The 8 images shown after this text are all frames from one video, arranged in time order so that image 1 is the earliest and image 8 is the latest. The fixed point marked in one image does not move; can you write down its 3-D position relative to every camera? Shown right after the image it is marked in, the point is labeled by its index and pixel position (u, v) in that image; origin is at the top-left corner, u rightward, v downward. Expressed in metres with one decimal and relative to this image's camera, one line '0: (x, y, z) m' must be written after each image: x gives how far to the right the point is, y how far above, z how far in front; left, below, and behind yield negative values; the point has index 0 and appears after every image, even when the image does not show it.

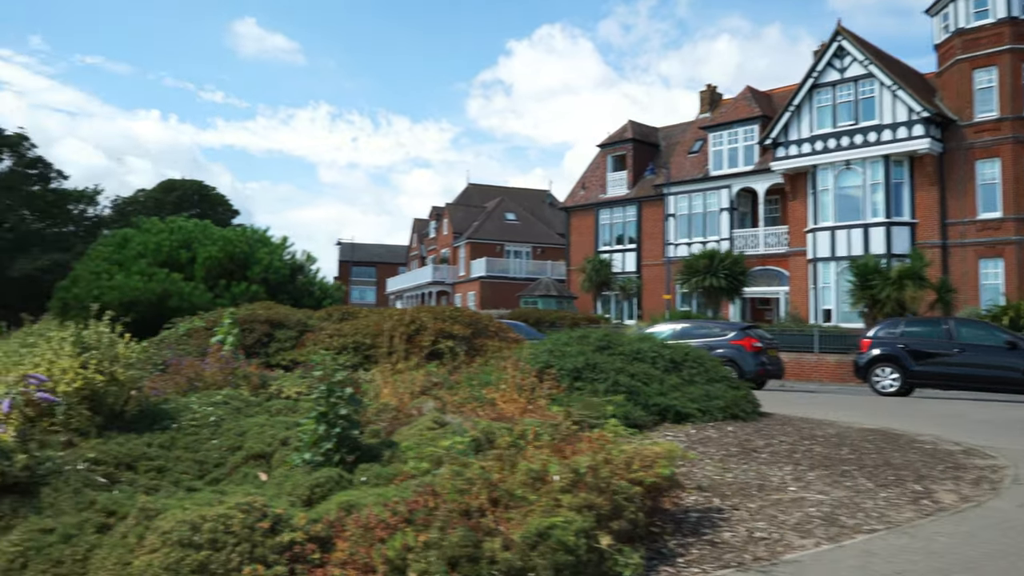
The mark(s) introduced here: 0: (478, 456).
0: (-0.2, -1.1, +5.7) m
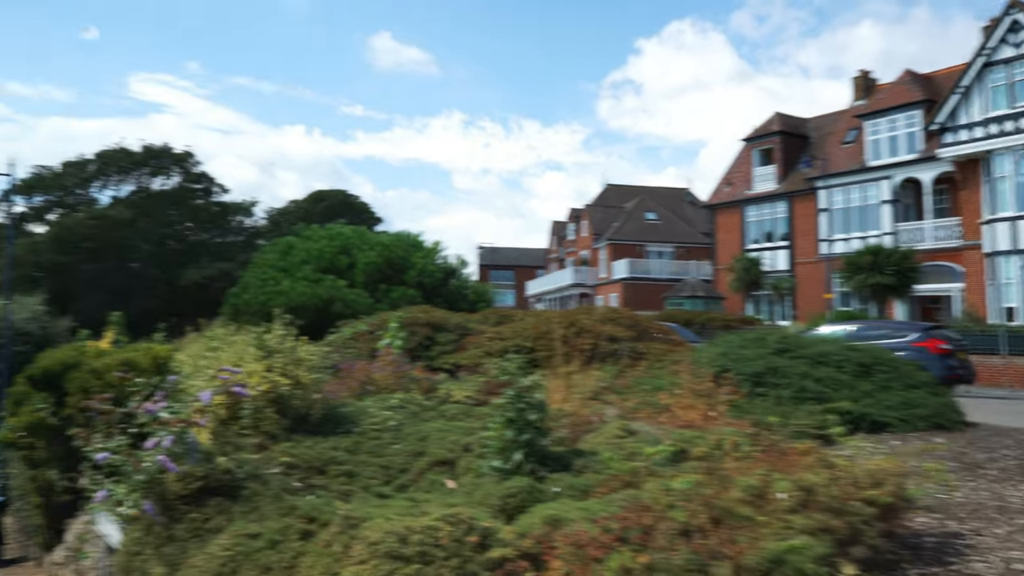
0: (+1.1, -1.1, +5.3) m
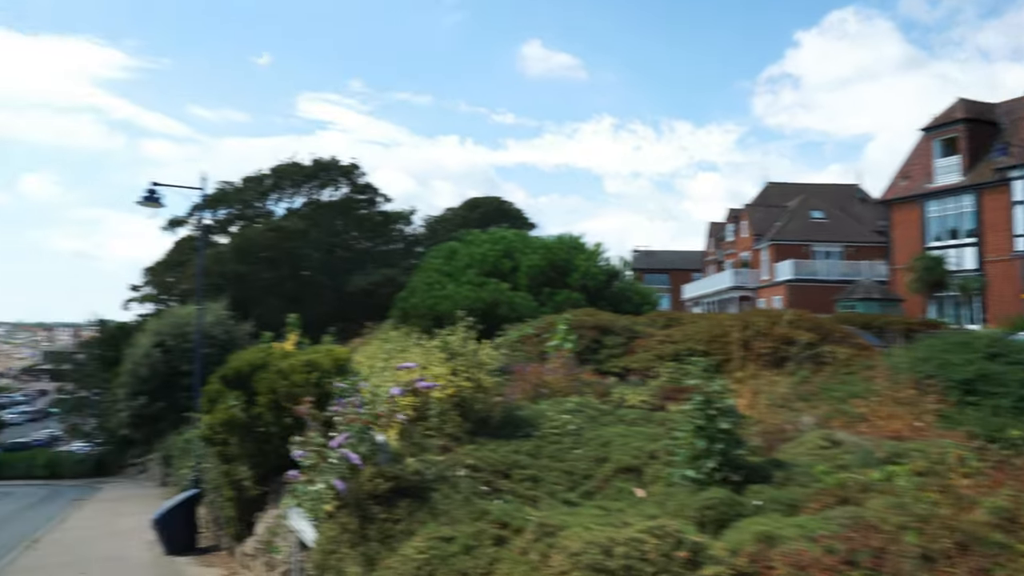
0: (+2.2, -1.1, +4.8) m
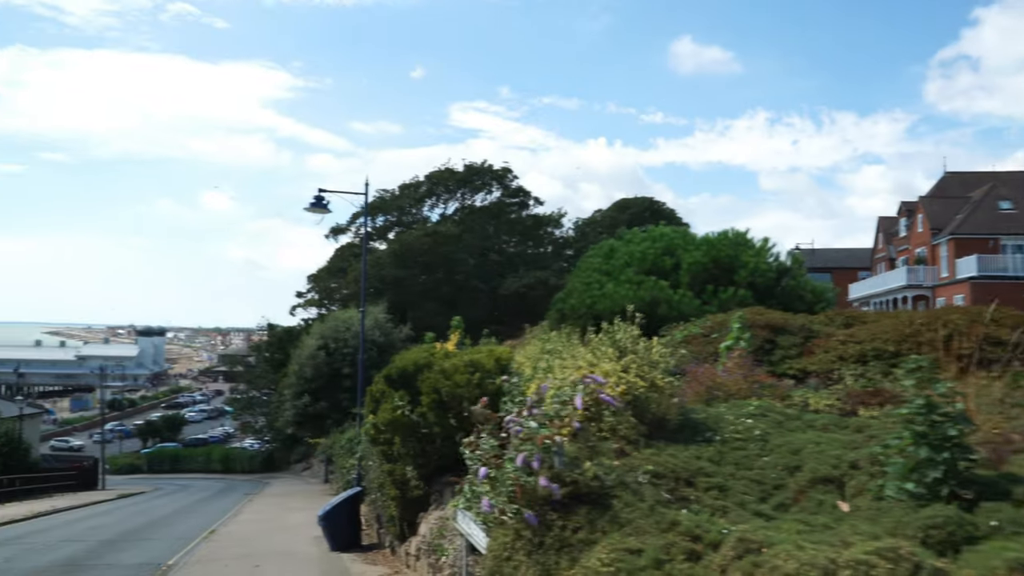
0: (+3.1, -1.0, +3.9) m
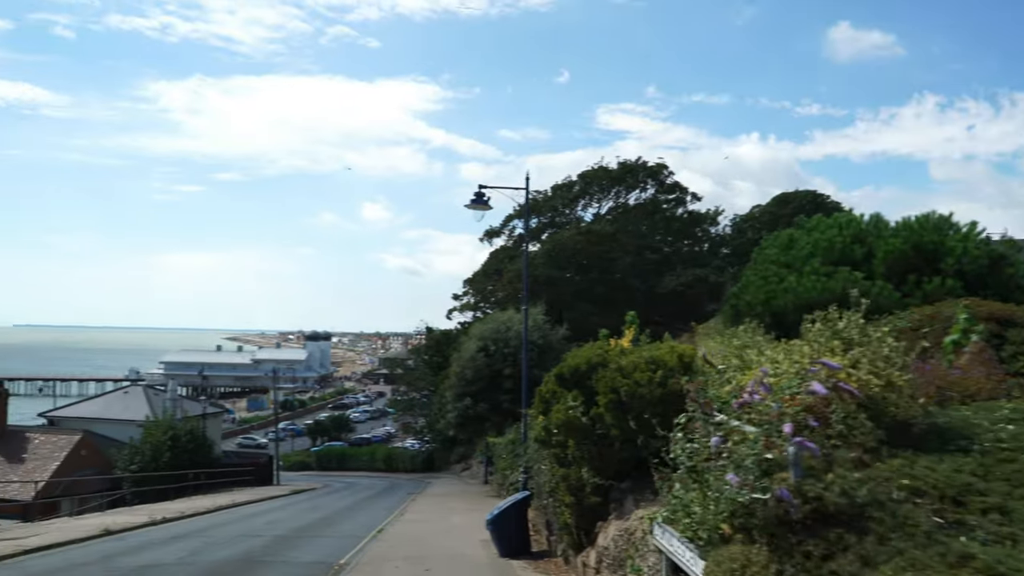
0: (+4.0, -0.8, +2.6) m
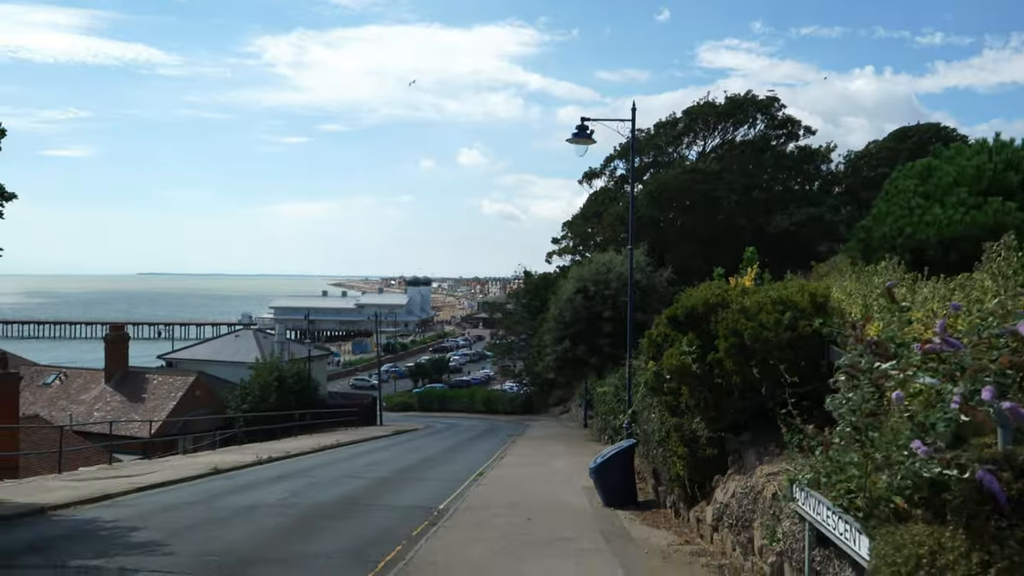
0: (+4.3, -0.6, +1.3) m
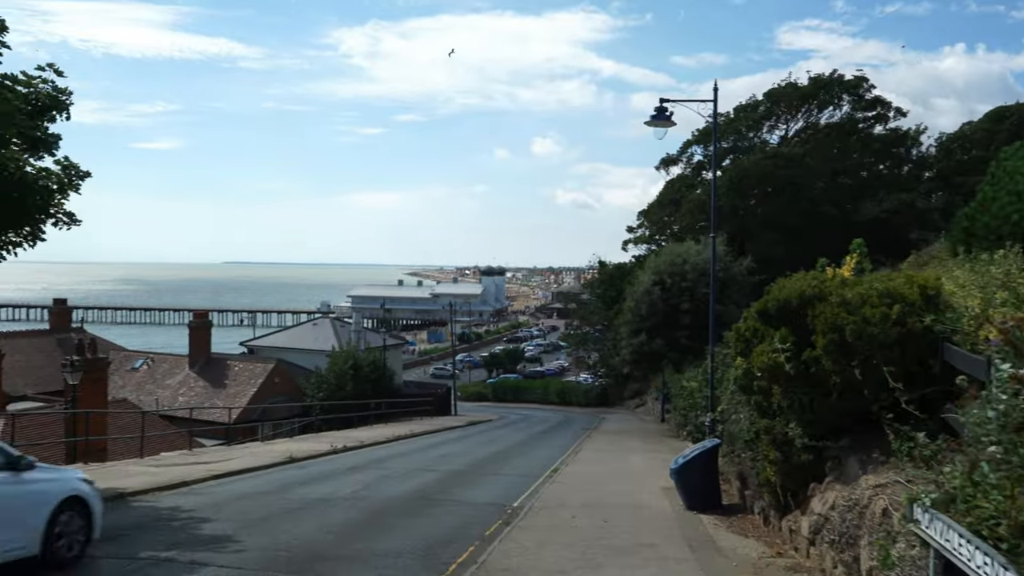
0: (+4.4, -0.6, +0.4) m
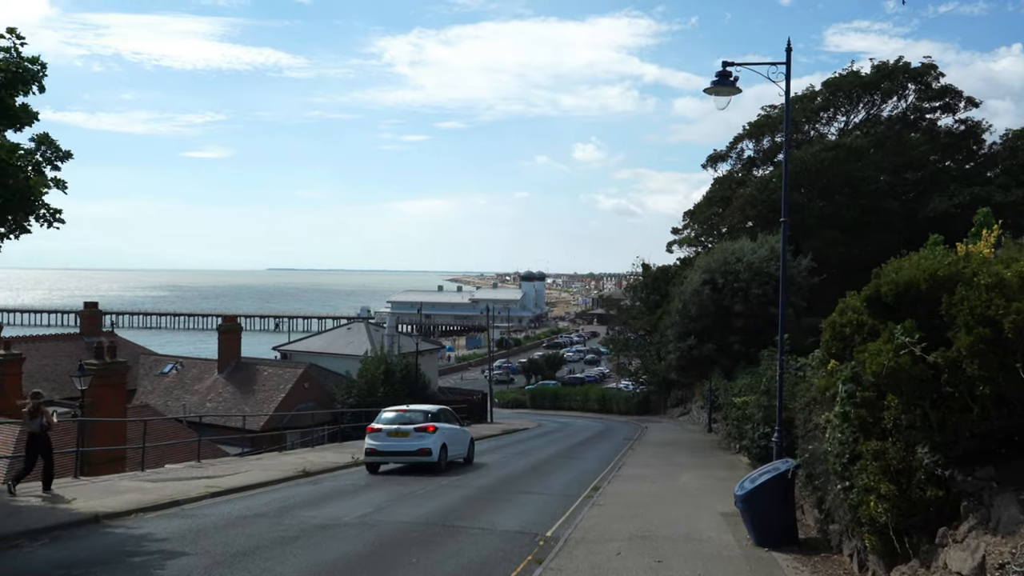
0: (+4.2, -0.4, -1.7) m
